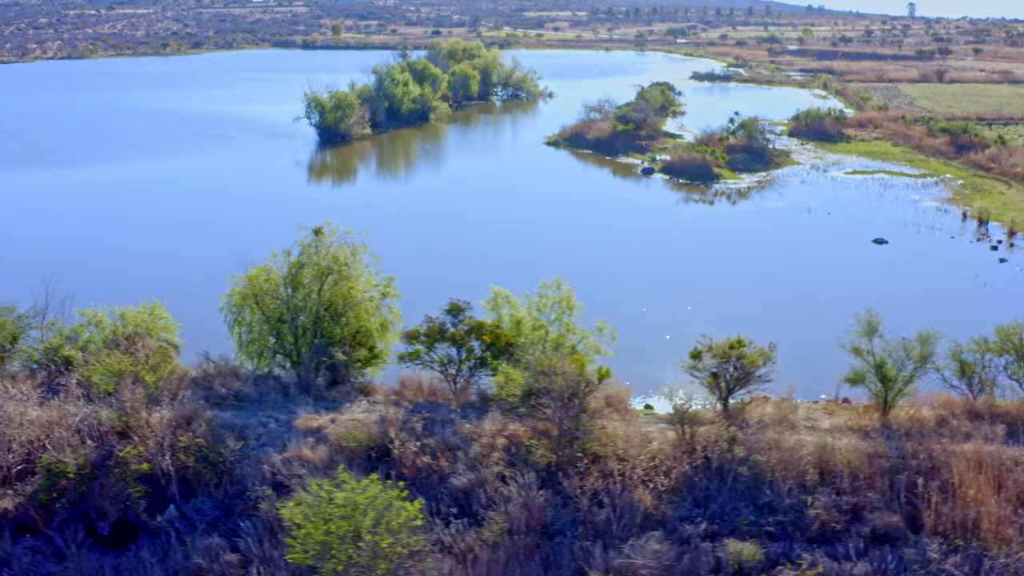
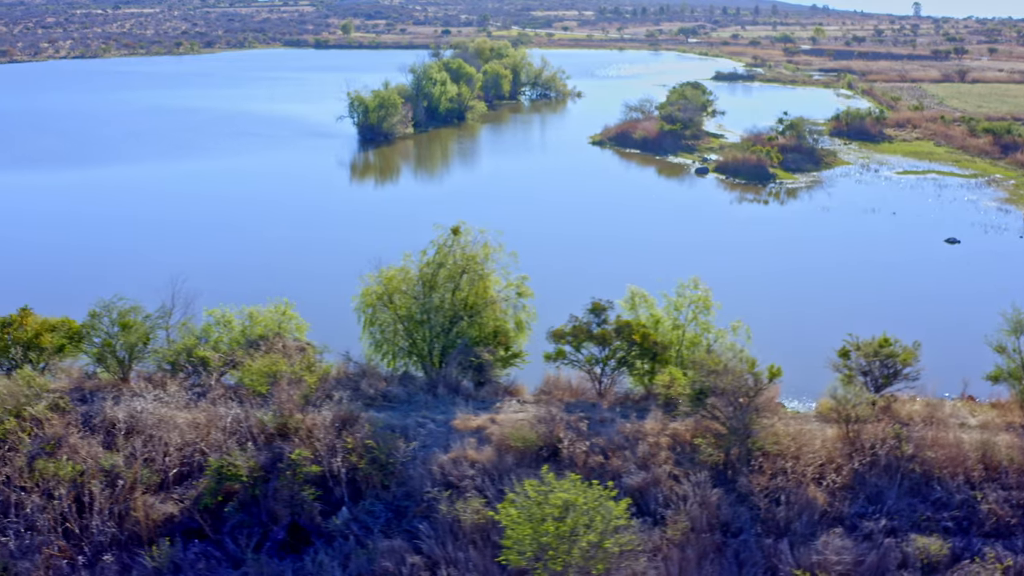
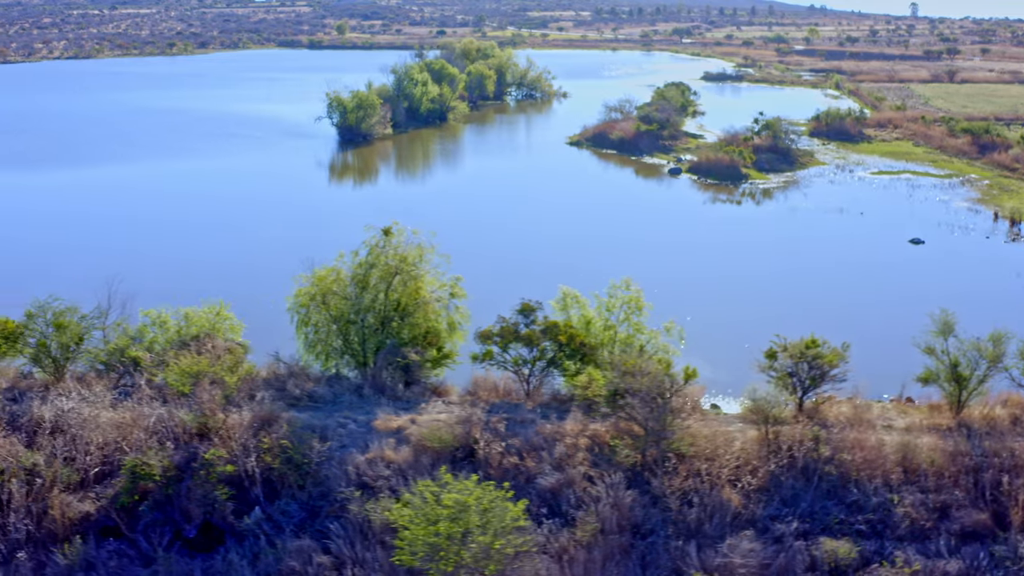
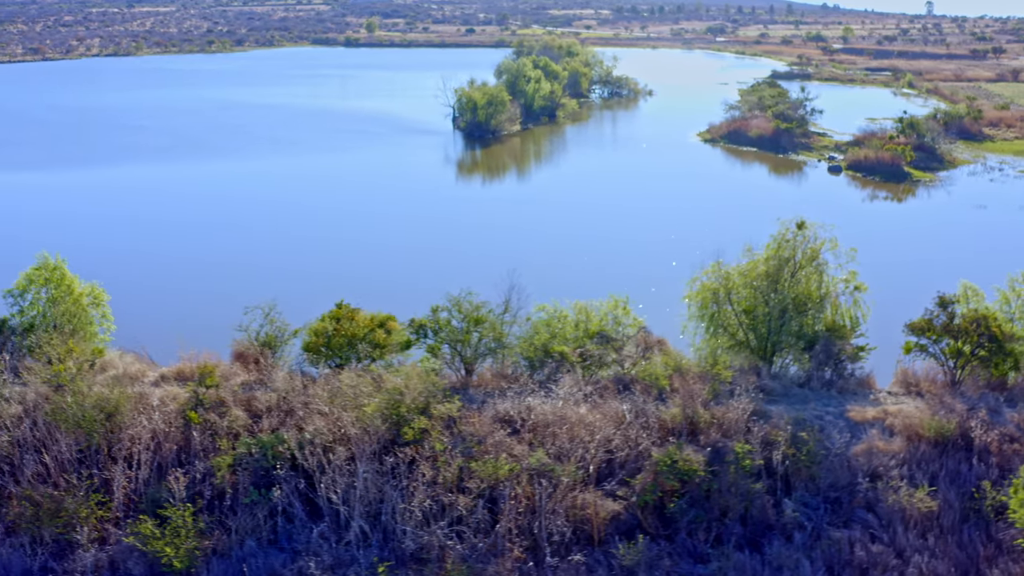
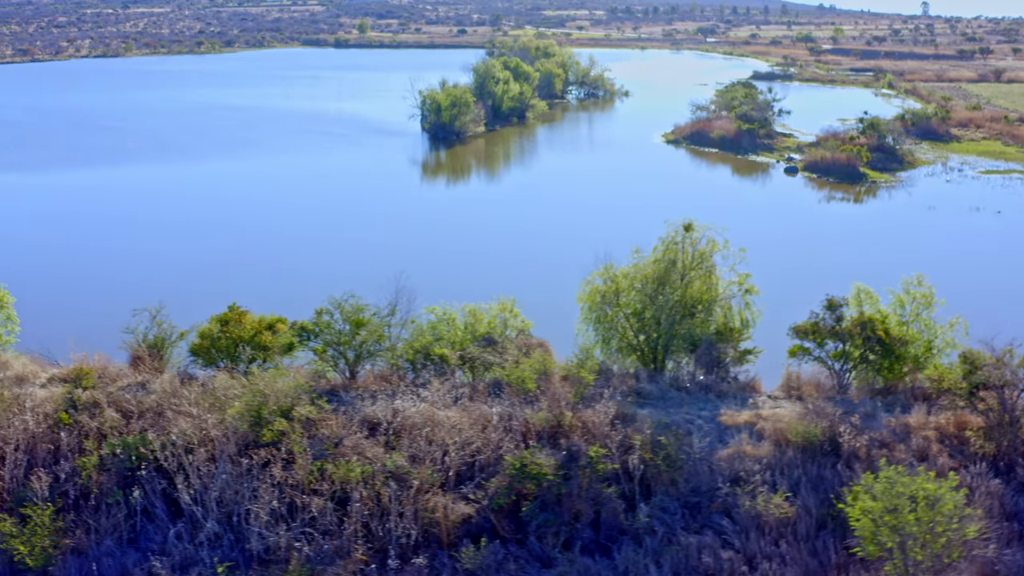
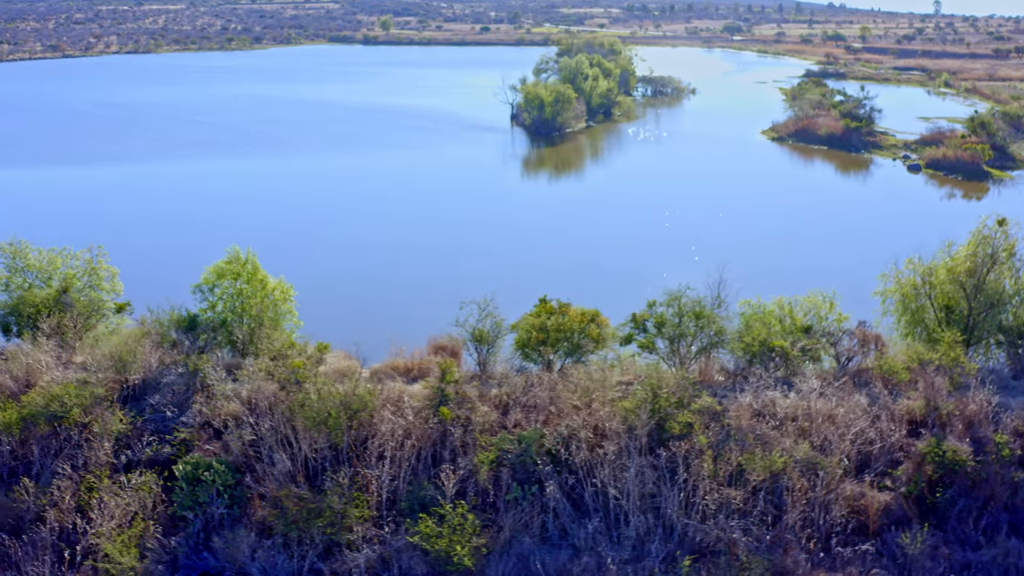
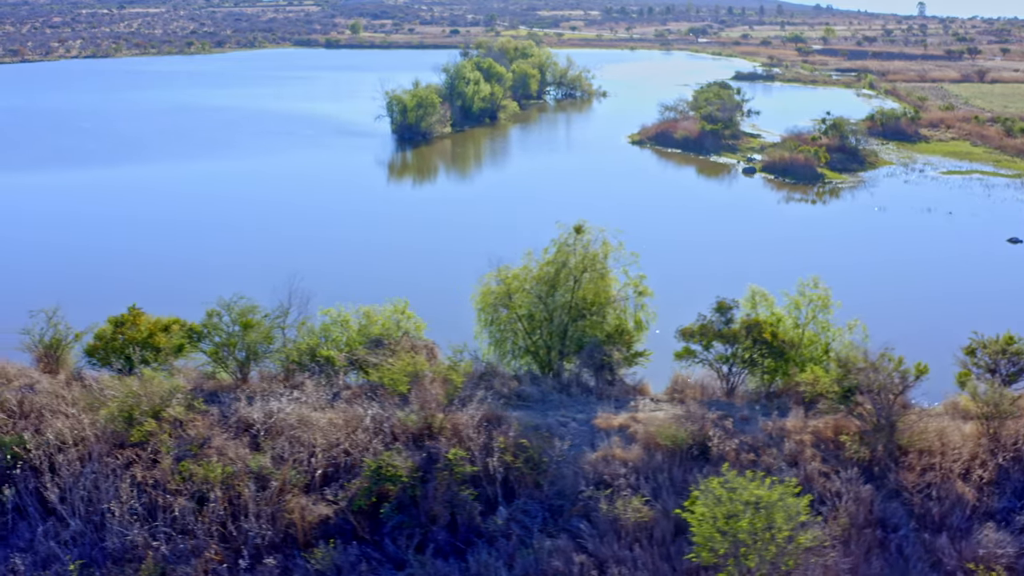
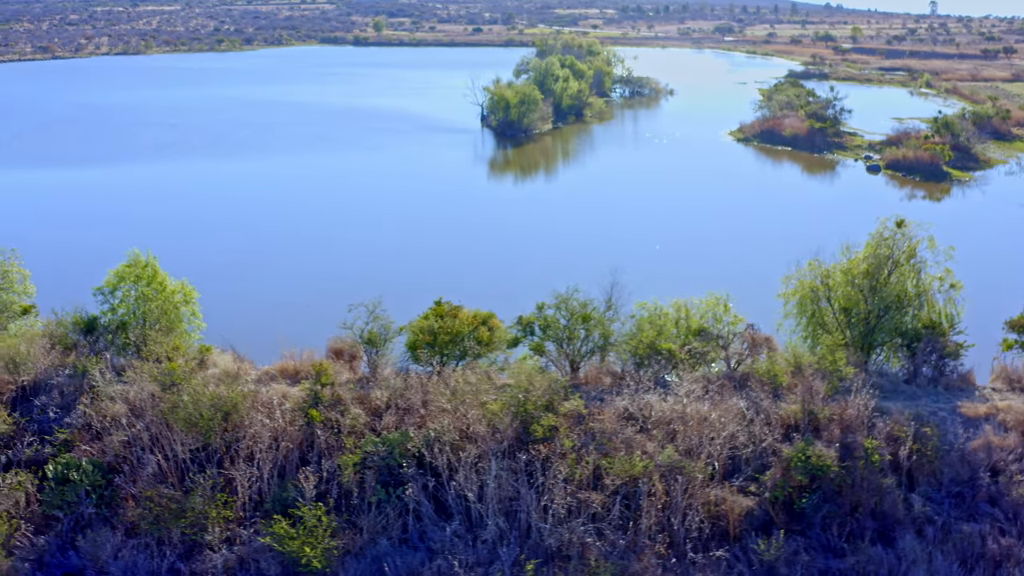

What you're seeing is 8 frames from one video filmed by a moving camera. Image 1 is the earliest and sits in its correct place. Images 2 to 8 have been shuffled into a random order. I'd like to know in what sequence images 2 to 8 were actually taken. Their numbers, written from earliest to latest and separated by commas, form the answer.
3, 2, 7, 5, 4, 8, 6
